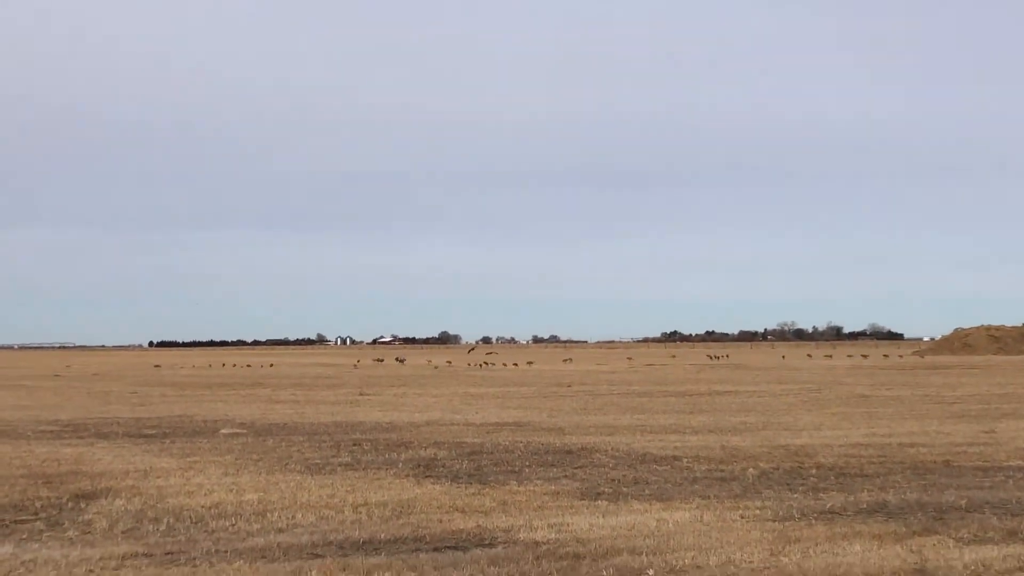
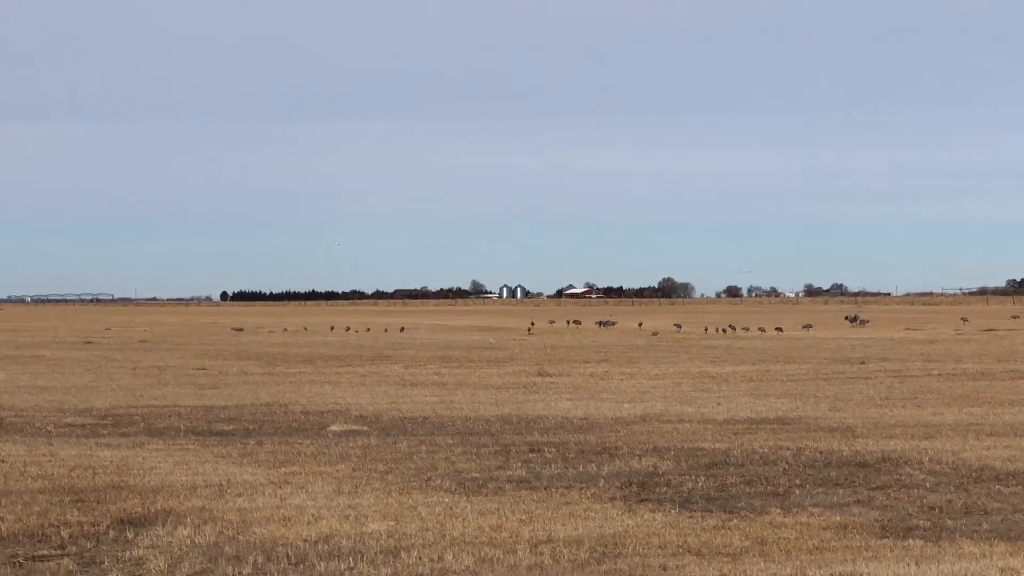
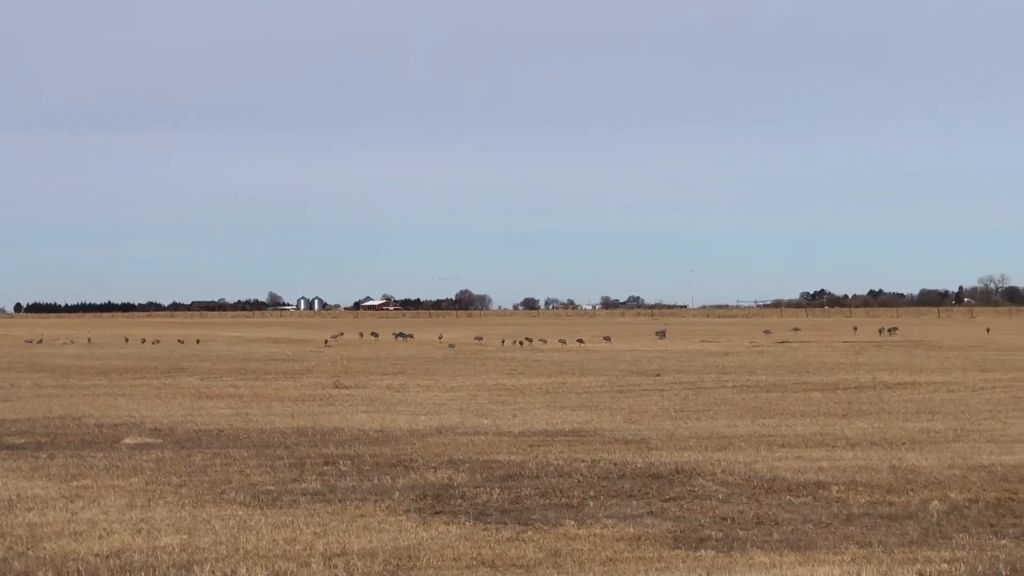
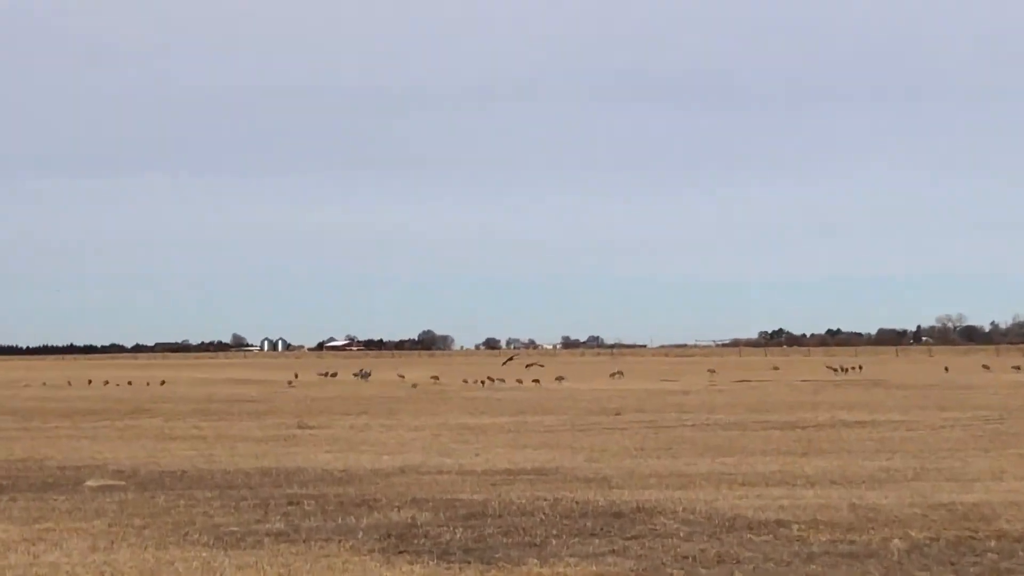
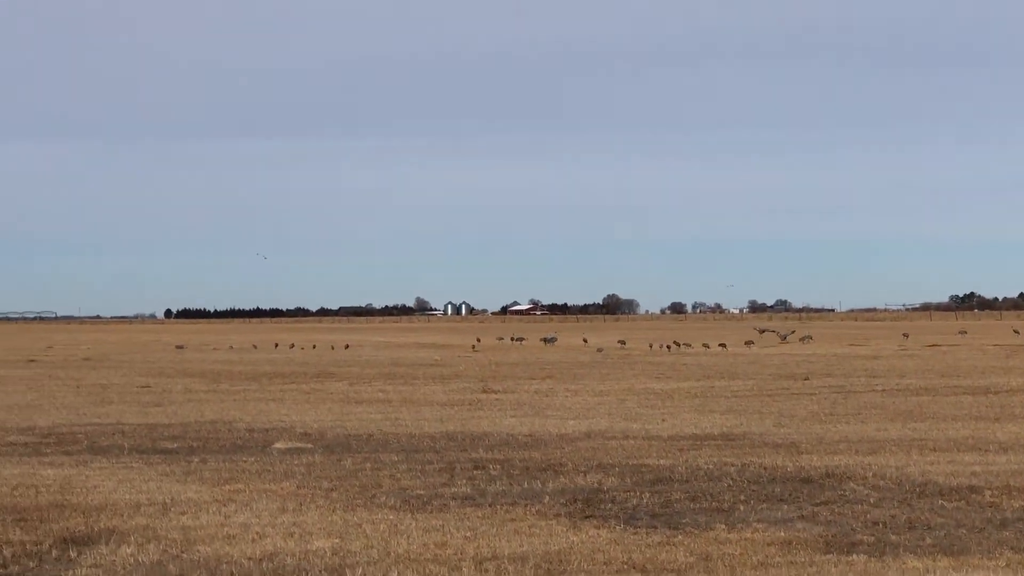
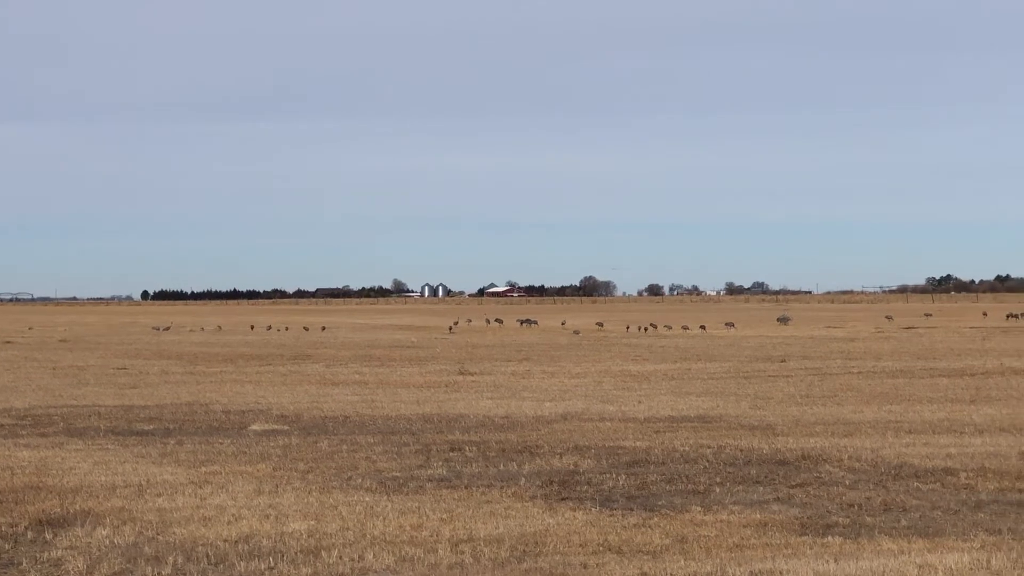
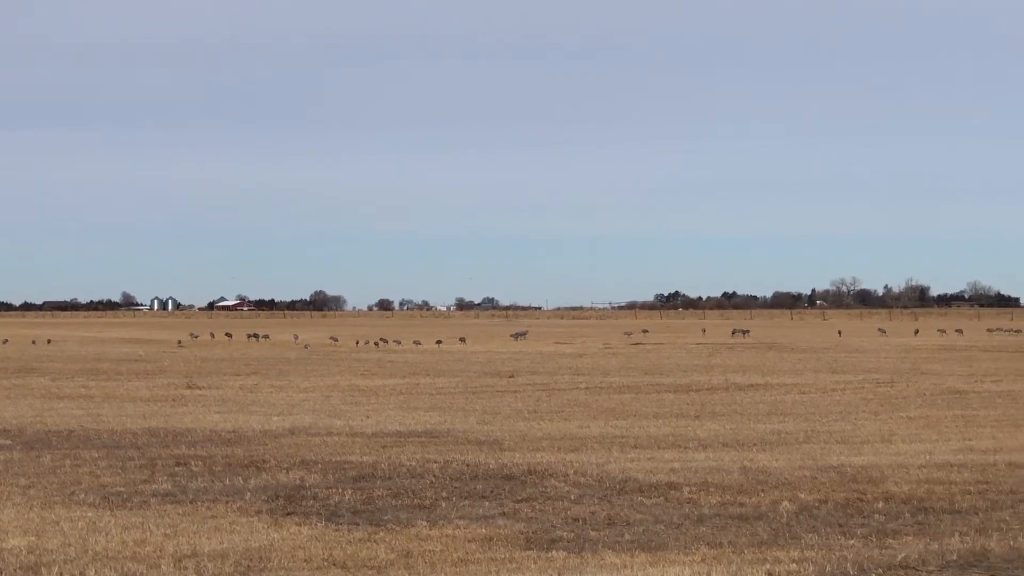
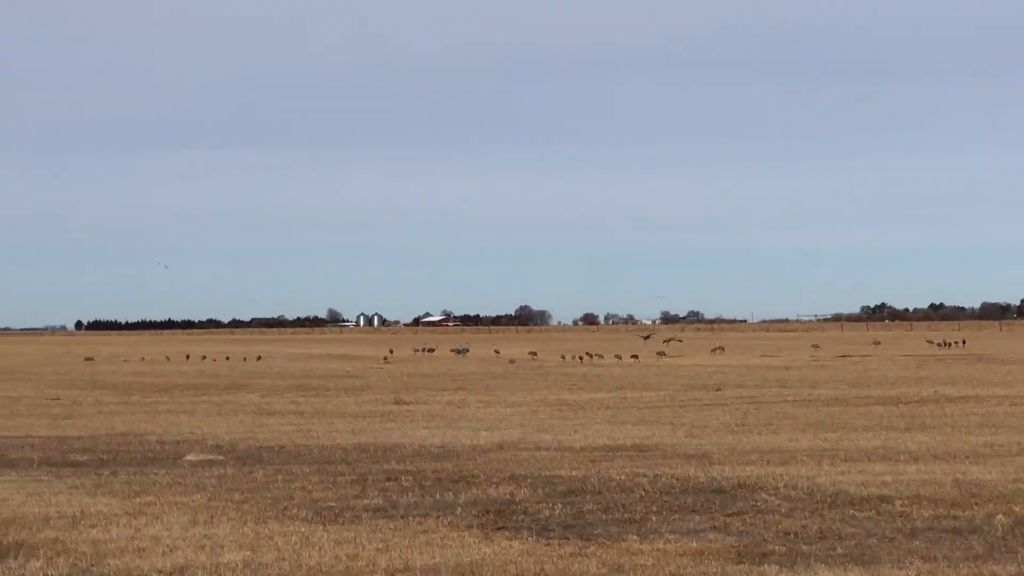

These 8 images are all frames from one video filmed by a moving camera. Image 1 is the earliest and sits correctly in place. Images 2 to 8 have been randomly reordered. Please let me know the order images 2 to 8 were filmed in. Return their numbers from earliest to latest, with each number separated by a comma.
4, 8, 5, 2, 6, 3, 7
